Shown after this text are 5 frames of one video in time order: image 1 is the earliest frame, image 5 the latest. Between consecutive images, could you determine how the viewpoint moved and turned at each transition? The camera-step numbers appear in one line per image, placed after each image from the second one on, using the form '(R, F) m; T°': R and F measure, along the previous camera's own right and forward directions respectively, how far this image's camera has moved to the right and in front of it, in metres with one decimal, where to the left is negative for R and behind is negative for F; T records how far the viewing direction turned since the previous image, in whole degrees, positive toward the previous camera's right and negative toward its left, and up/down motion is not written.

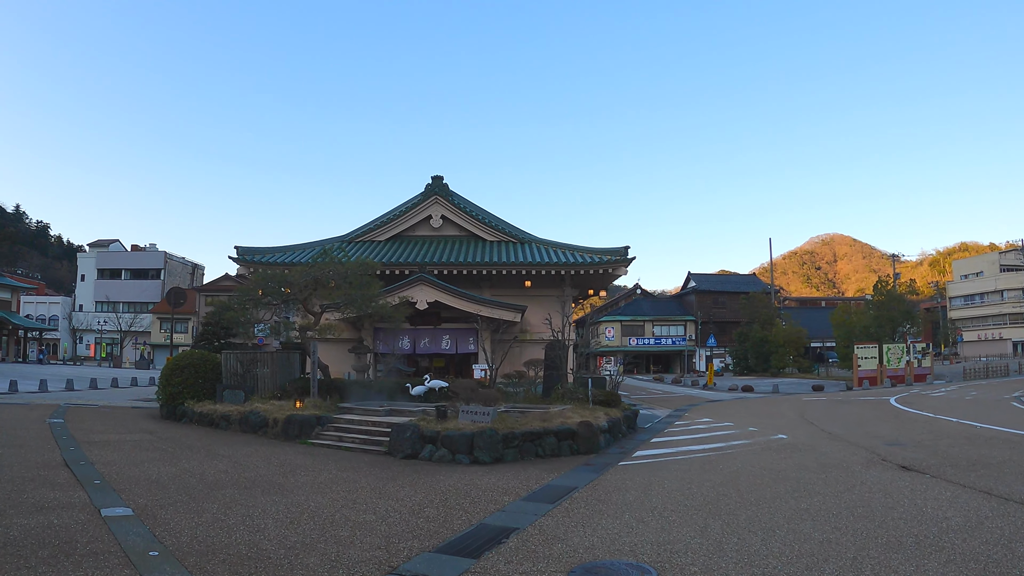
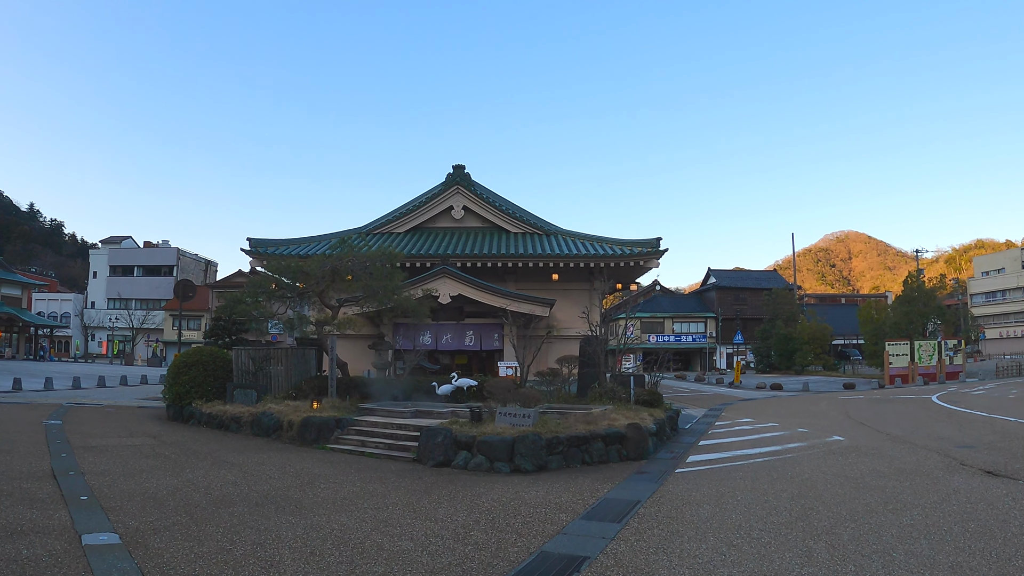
(-0.5, +1.2) m; -1°
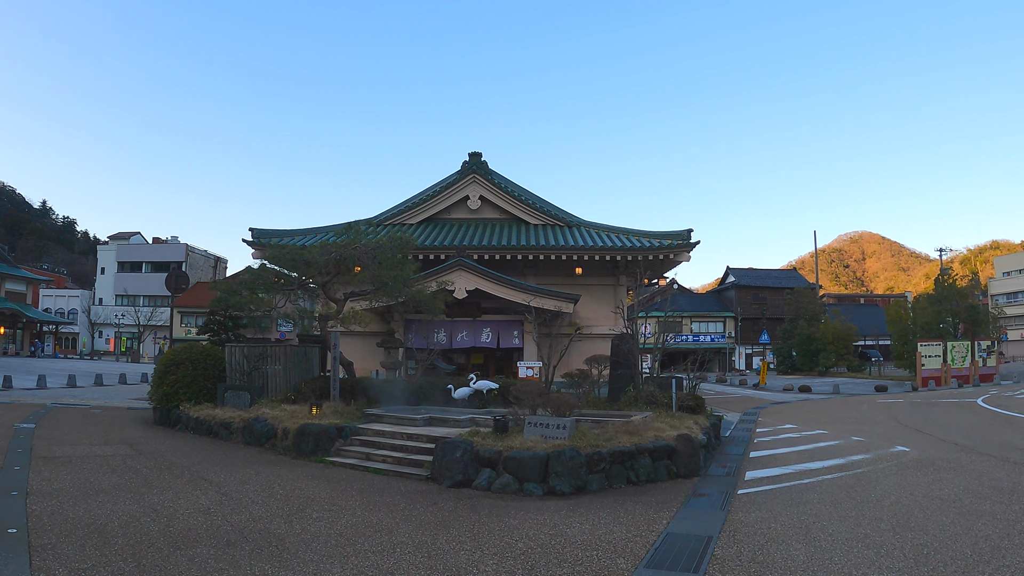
(-0.3, +1.5) m; -1°
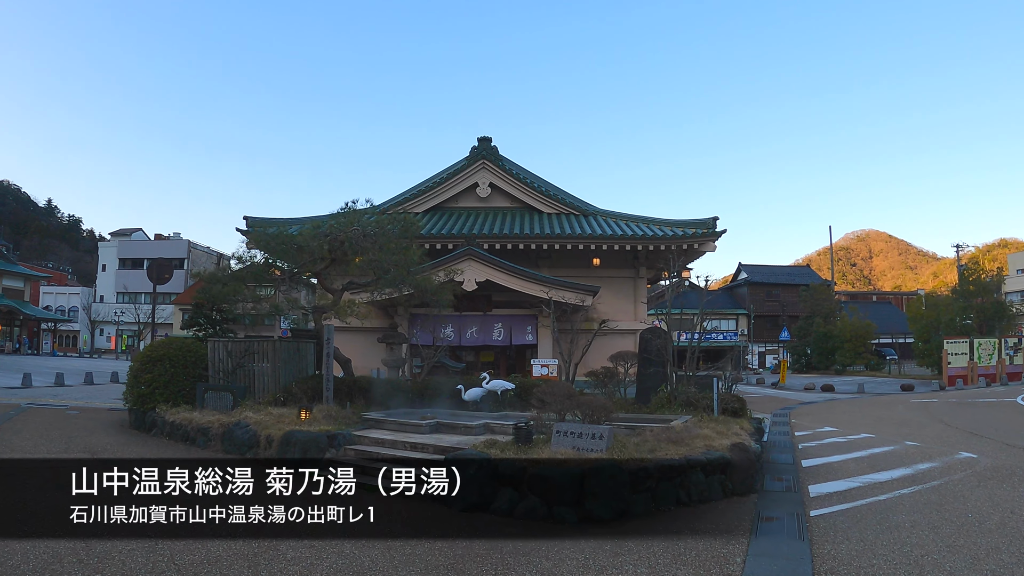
(-0.2, +1.3) m; -1°
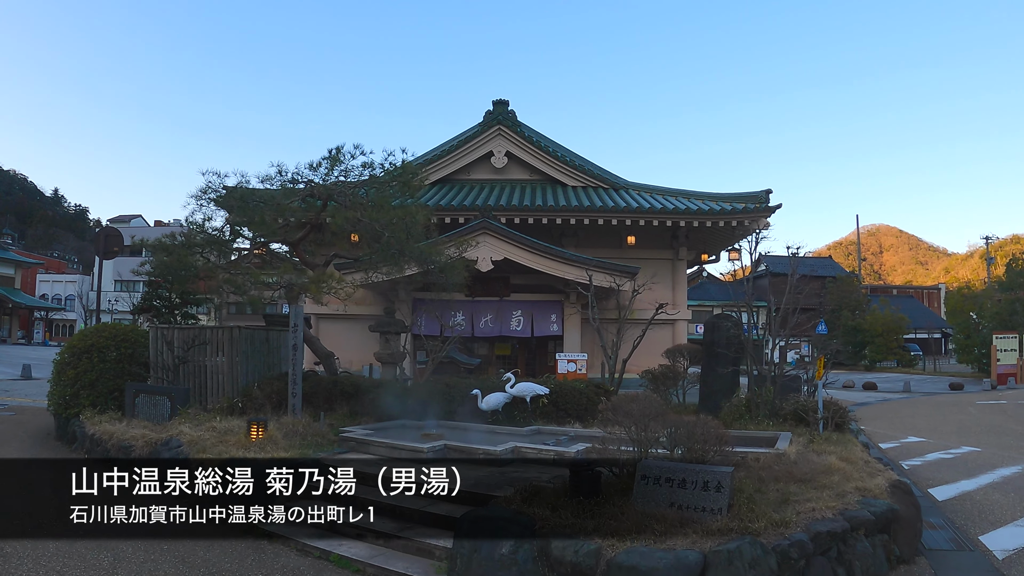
(-0.3, +2.5) m; -1°
